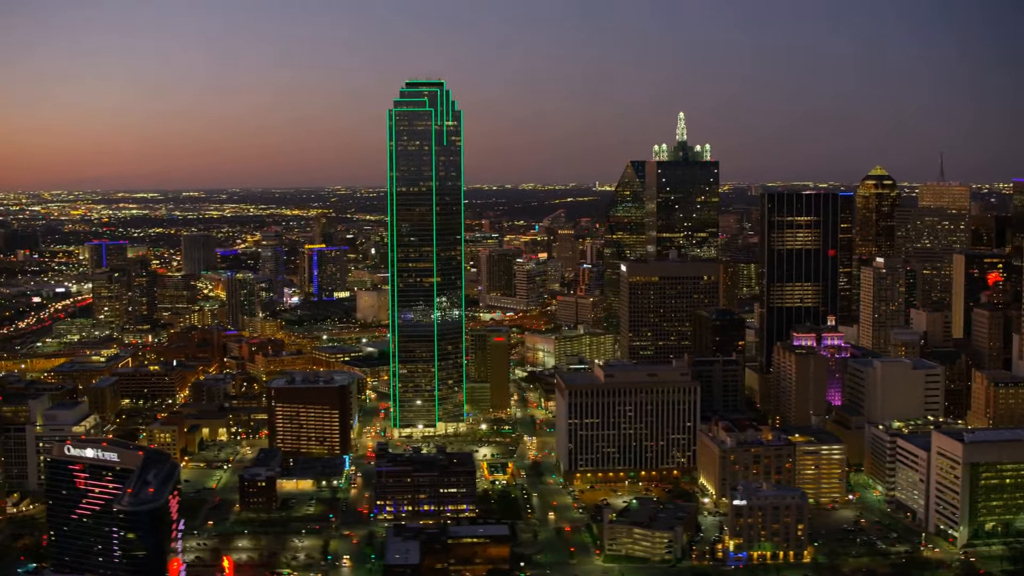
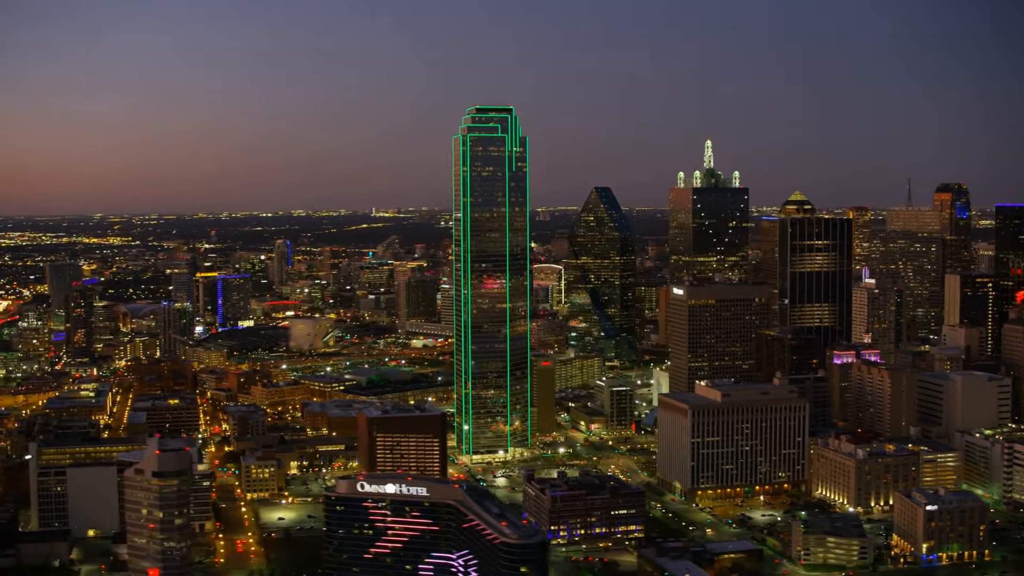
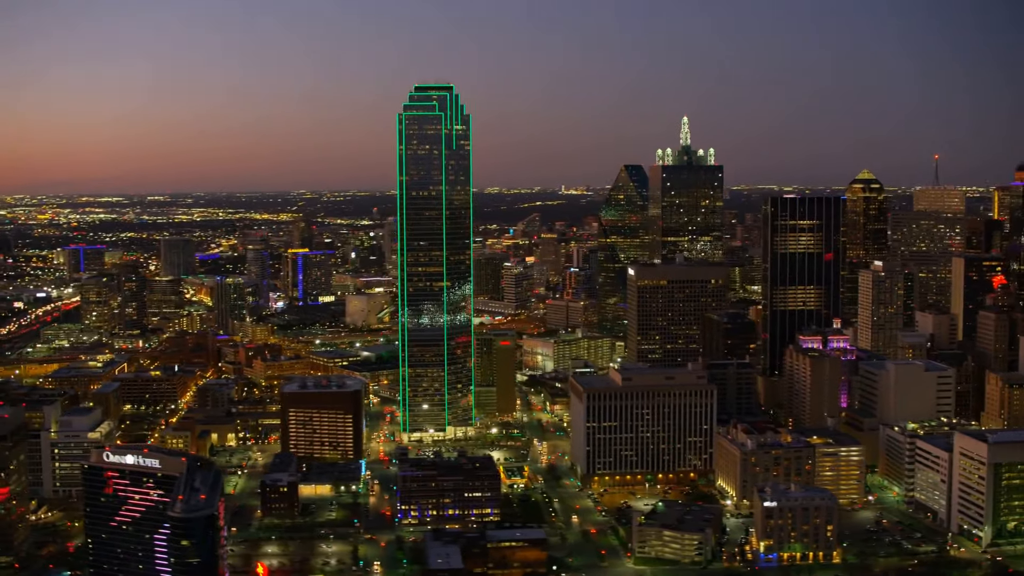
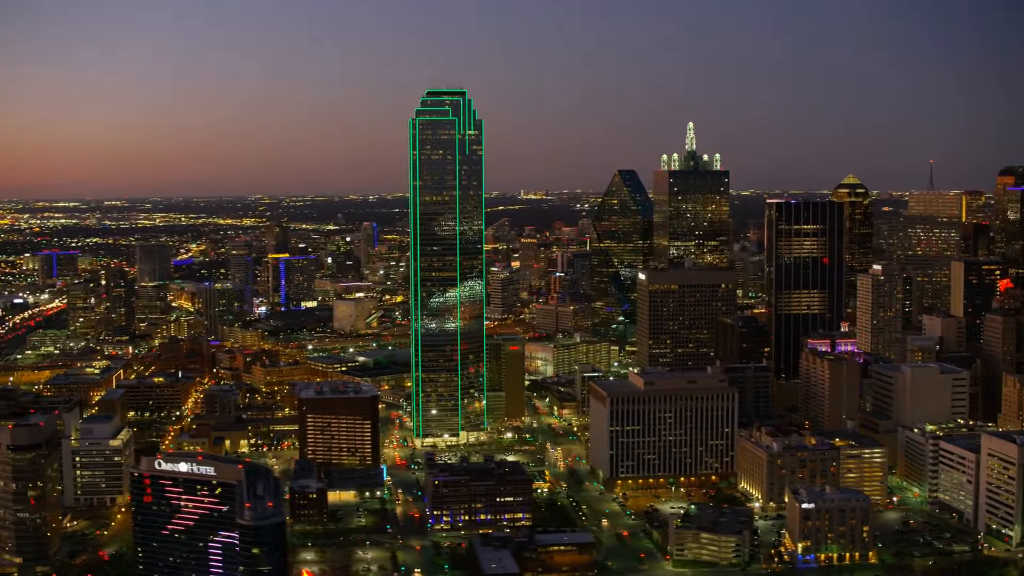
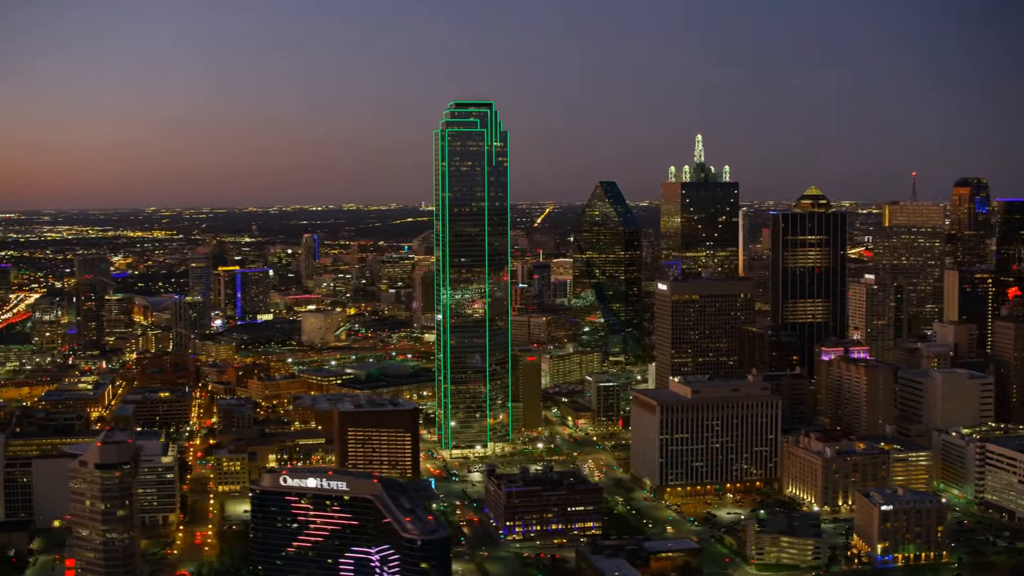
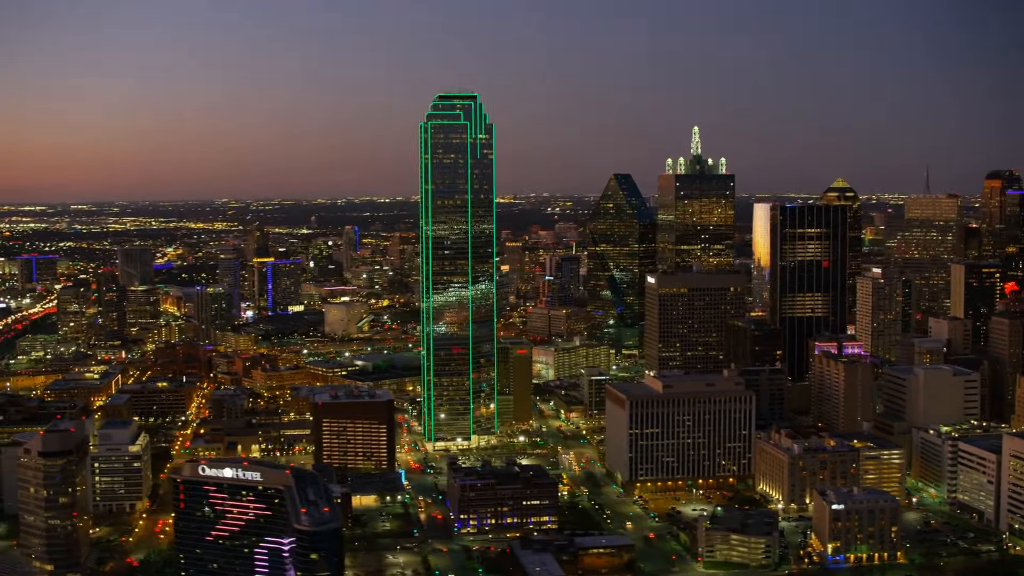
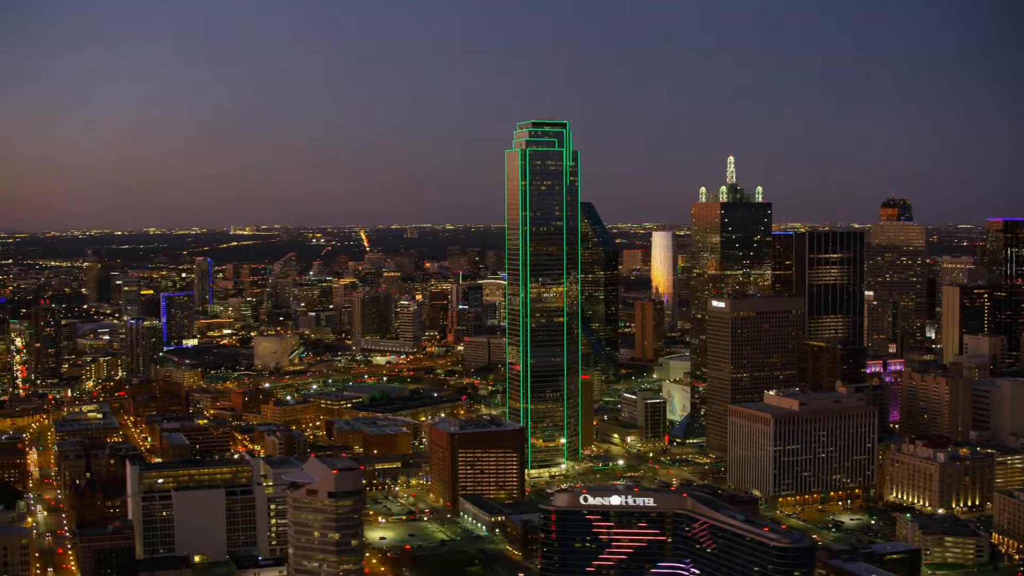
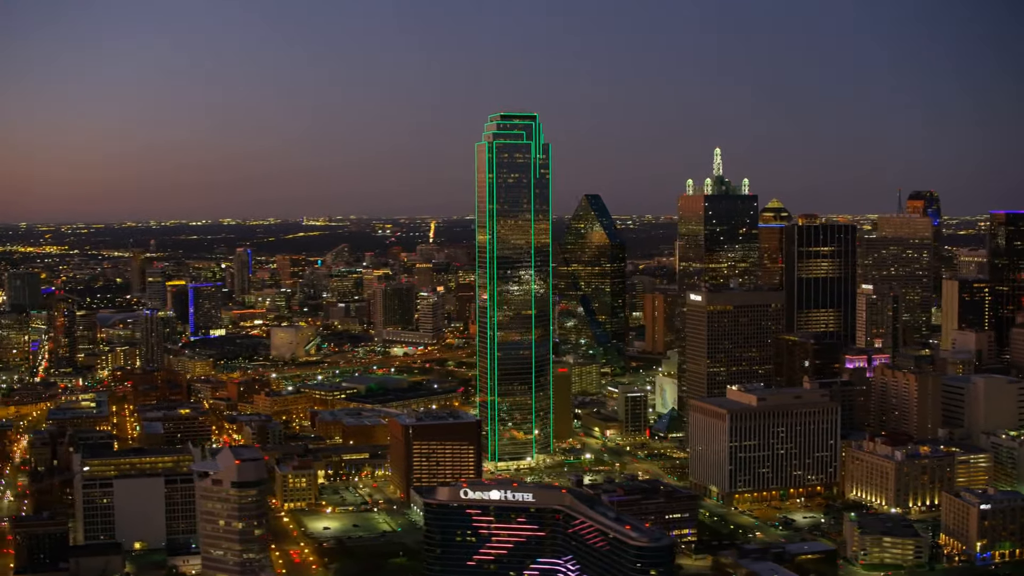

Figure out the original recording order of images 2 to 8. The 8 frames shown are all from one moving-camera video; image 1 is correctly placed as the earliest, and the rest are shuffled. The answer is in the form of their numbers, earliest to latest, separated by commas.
3, 4, 6, 5, 2, 8, 7
